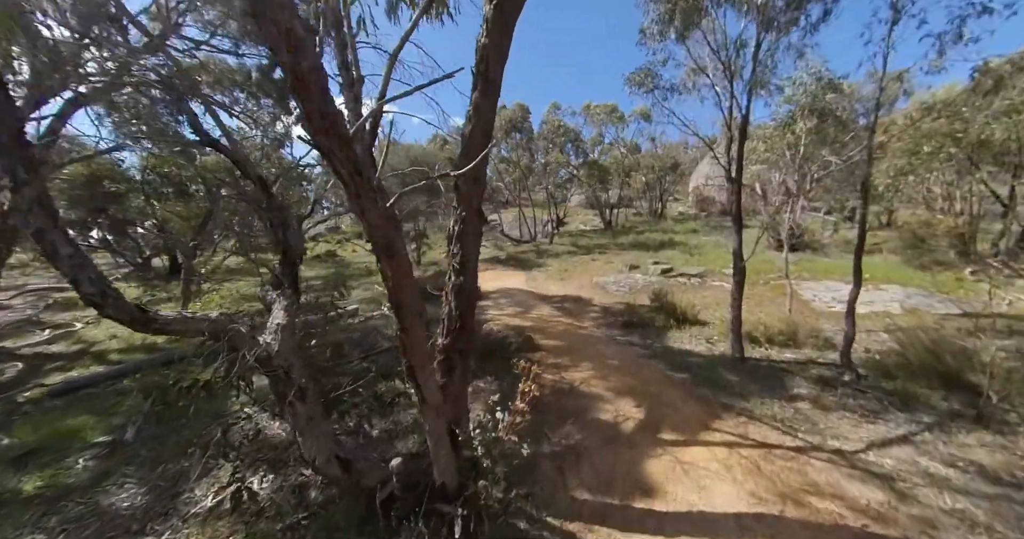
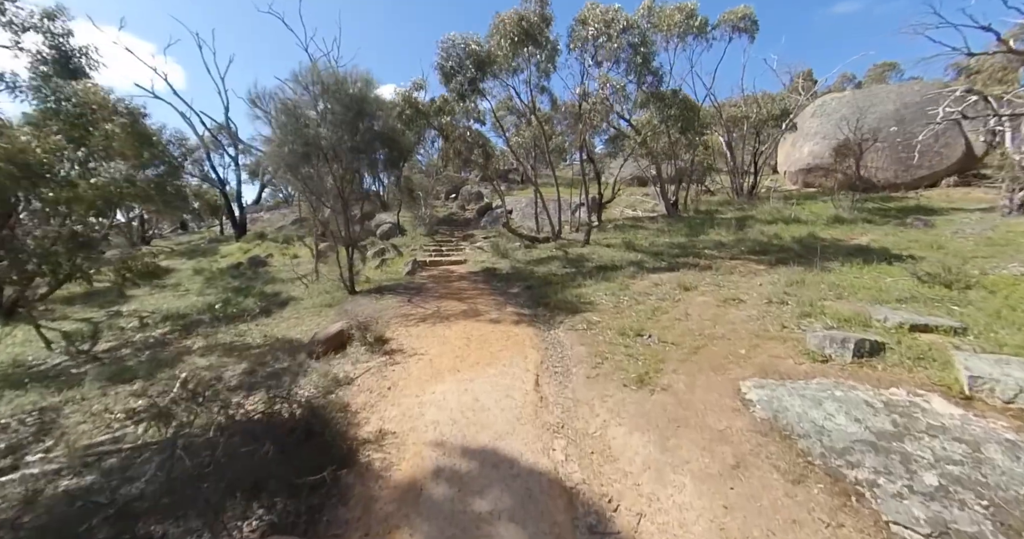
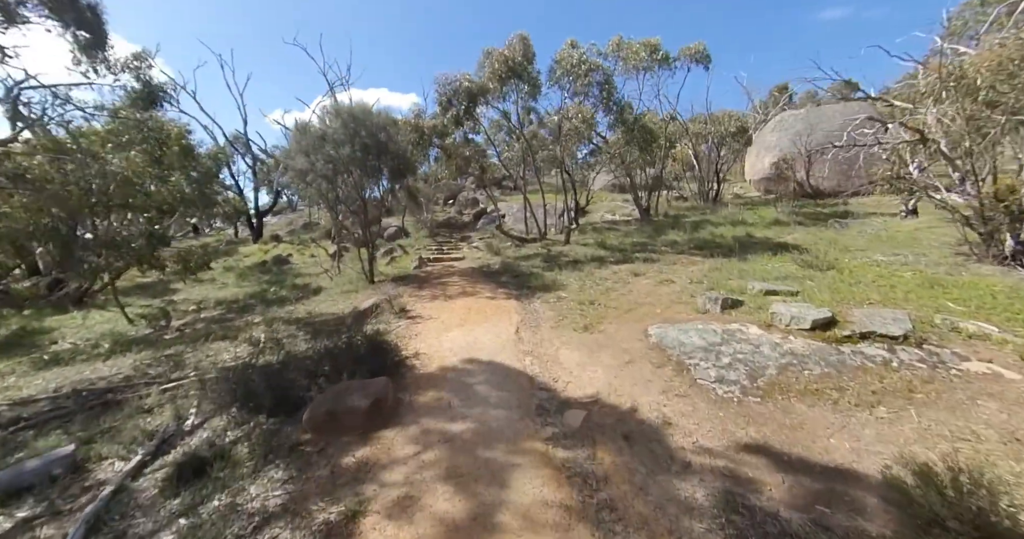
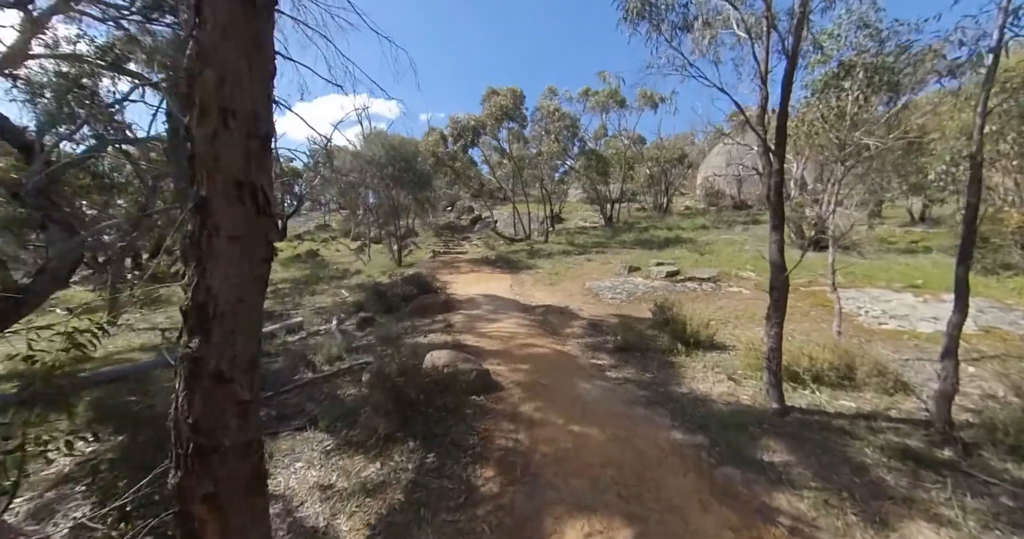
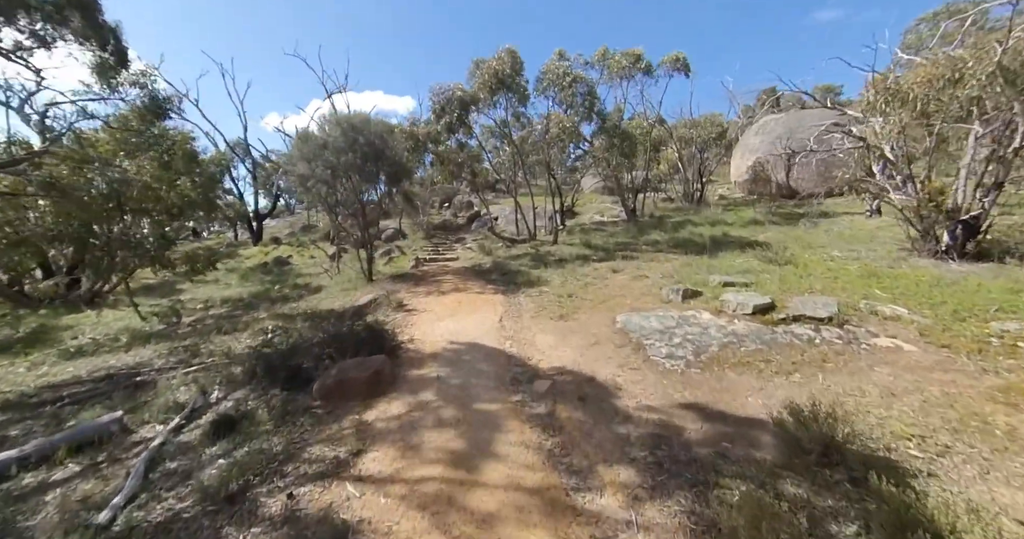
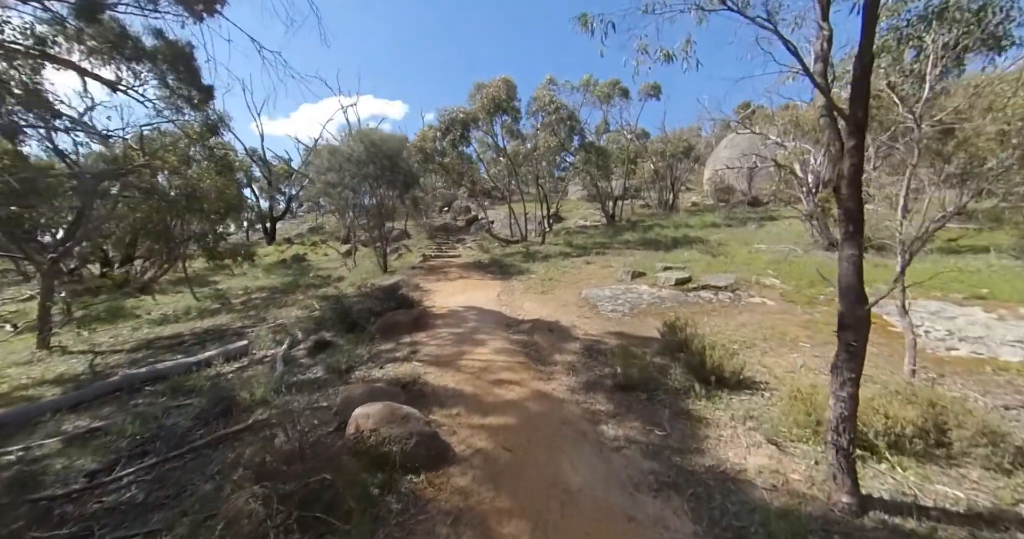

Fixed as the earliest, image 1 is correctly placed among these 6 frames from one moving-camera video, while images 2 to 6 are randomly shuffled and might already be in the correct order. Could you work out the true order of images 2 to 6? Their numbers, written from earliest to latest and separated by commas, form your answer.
4, 6, 5, 3, 2
